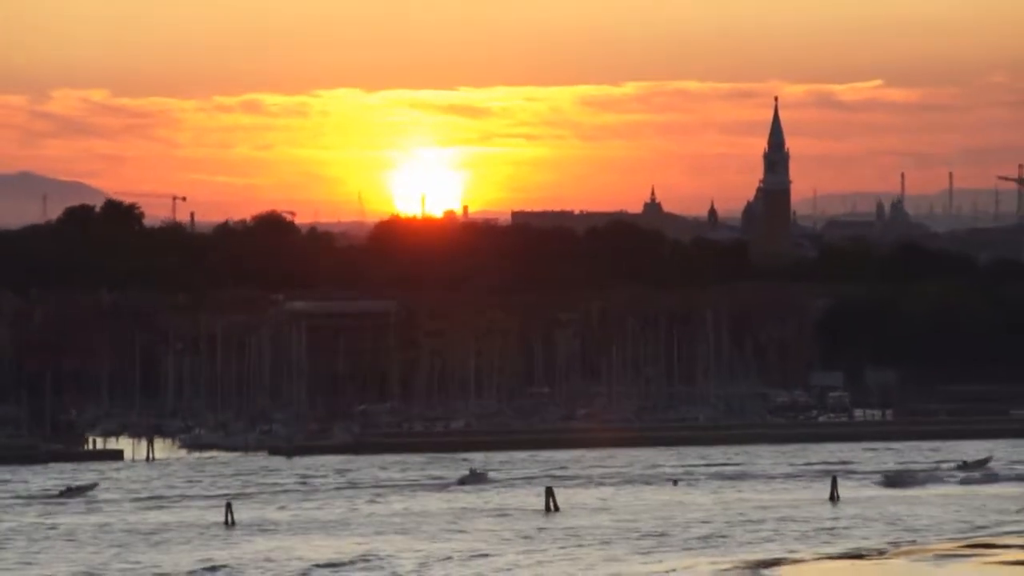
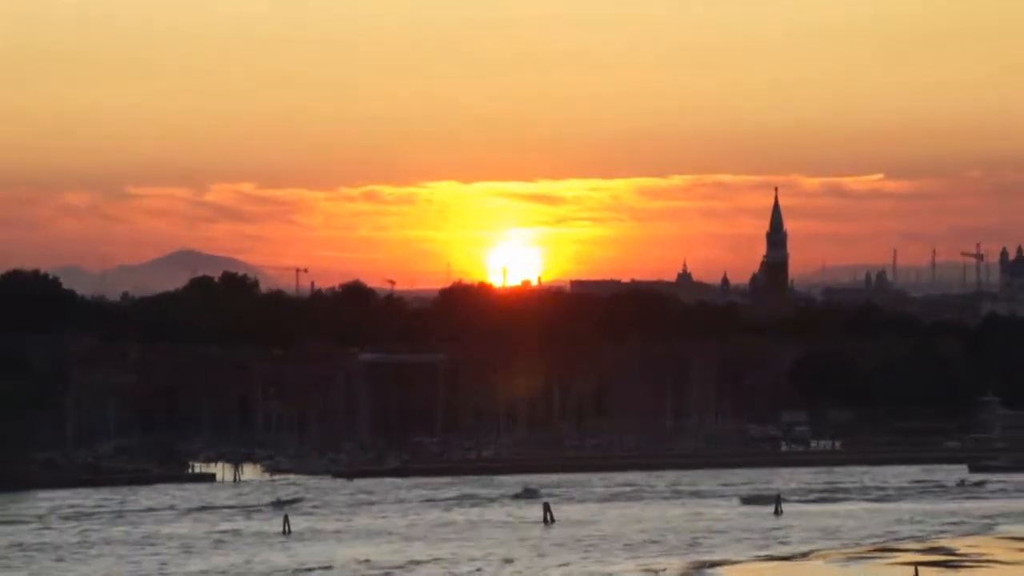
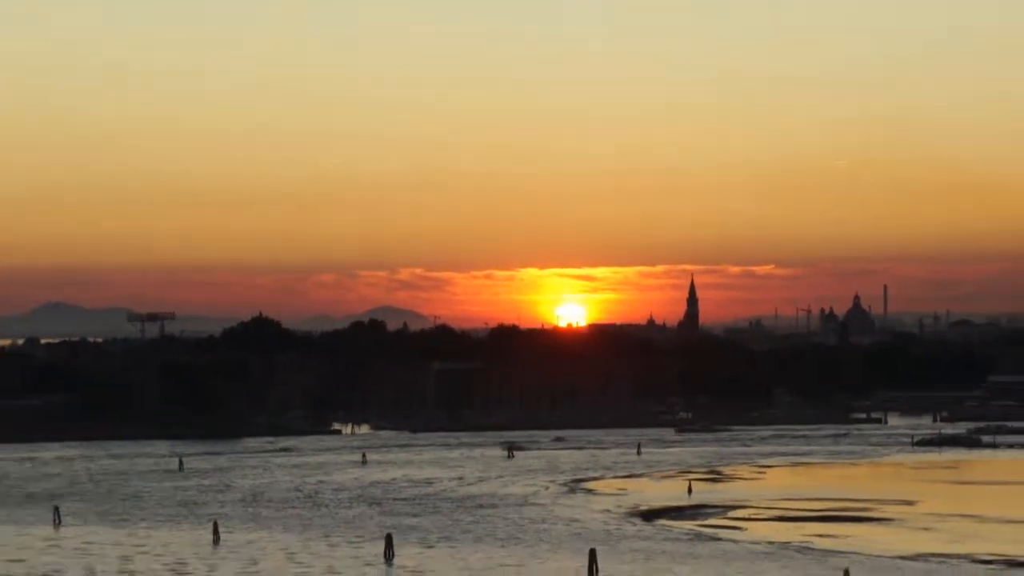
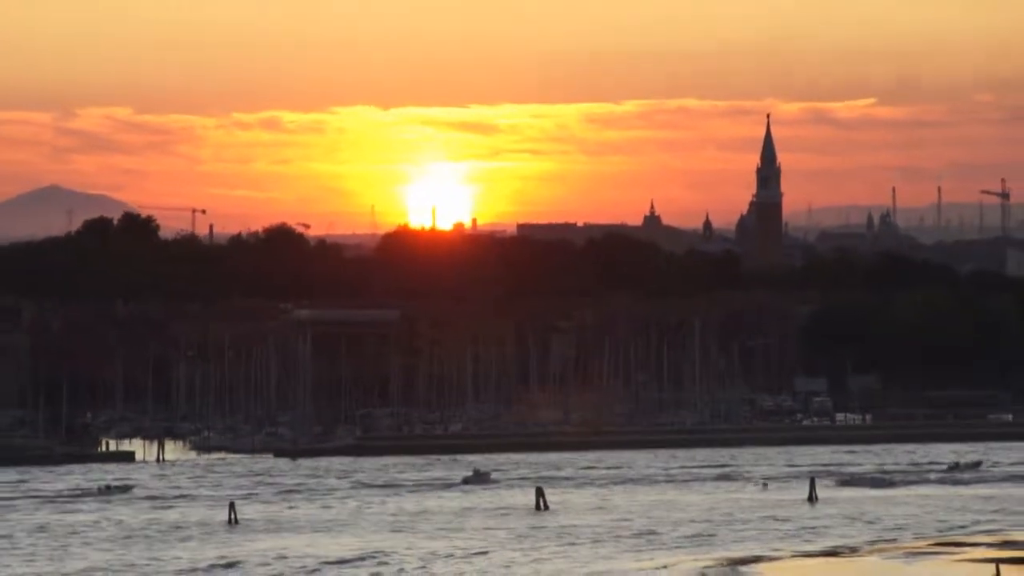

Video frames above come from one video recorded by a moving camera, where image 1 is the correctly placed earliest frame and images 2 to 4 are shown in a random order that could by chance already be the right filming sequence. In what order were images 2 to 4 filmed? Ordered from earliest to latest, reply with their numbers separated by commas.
4, 2, 3
